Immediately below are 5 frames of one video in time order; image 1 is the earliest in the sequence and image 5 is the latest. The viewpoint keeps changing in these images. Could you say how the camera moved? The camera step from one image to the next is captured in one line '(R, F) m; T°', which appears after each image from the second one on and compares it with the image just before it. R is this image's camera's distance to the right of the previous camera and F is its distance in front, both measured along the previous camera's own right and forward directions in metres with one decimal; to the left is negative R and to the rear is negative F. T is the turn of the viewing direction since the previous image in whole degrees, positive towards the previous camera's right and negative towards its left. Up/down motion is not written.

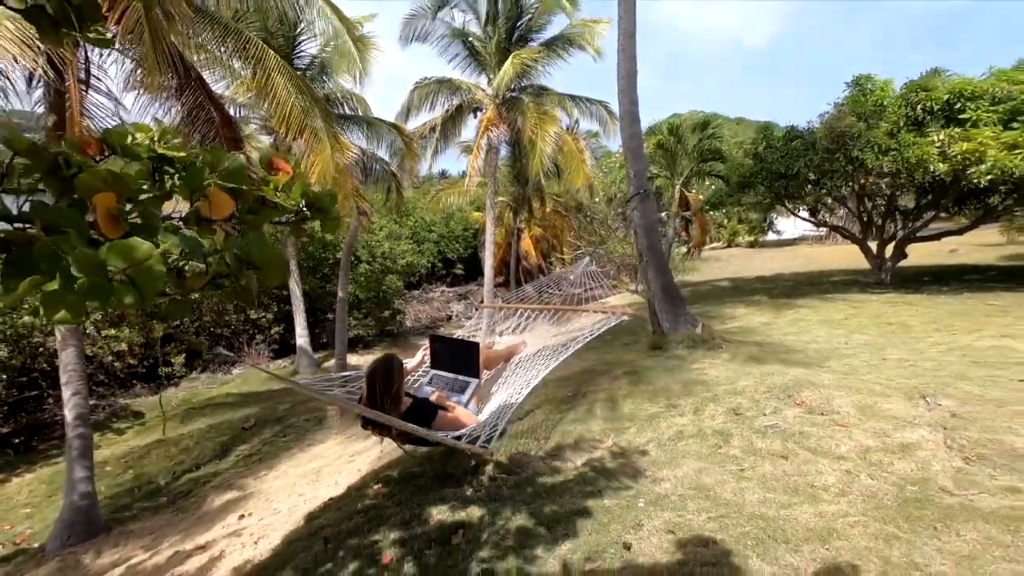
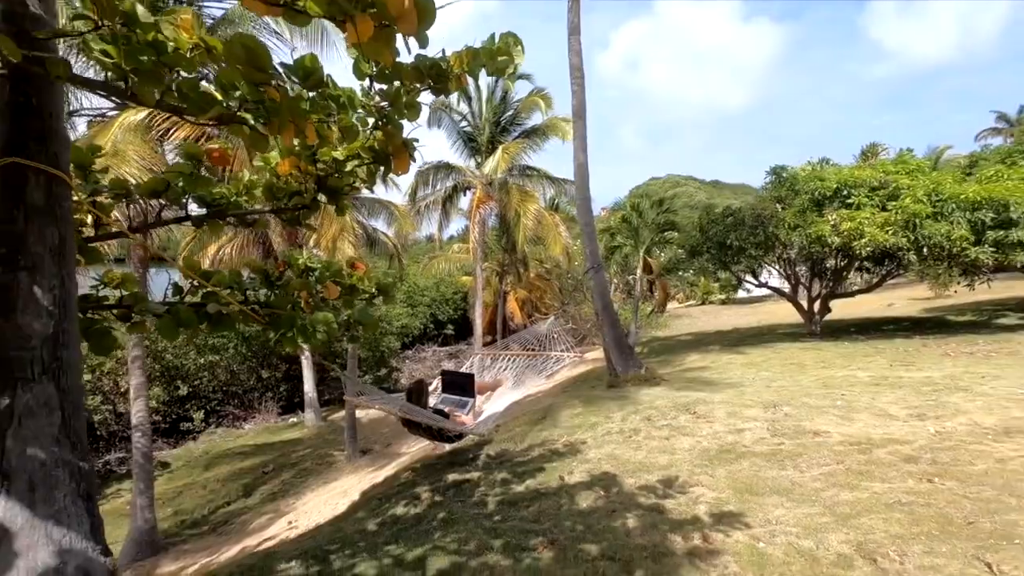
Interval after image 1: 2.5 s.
(0.0, -2.3) m; +1°
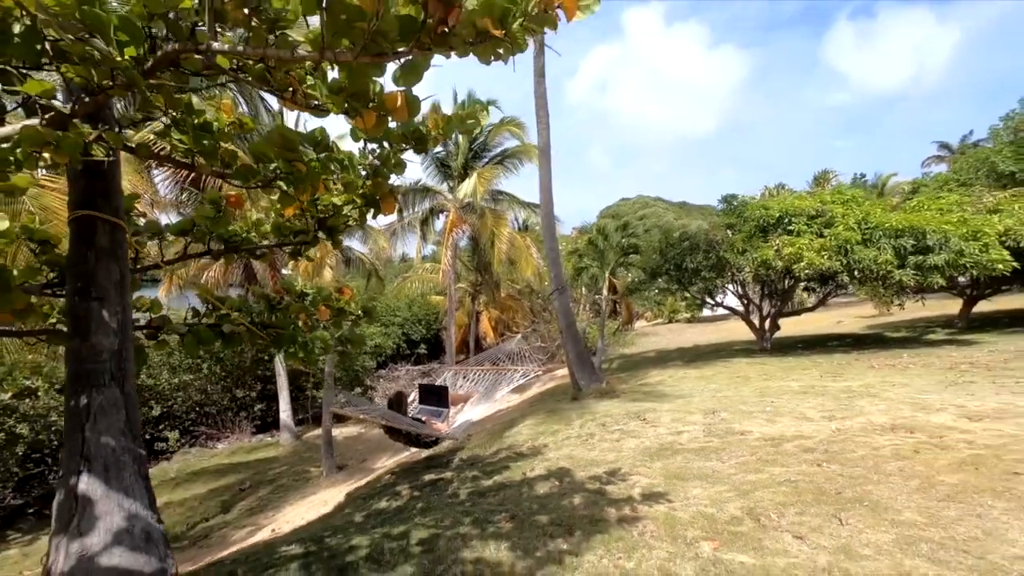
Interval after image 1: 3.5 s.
(0.0, -0.9) m; +3°
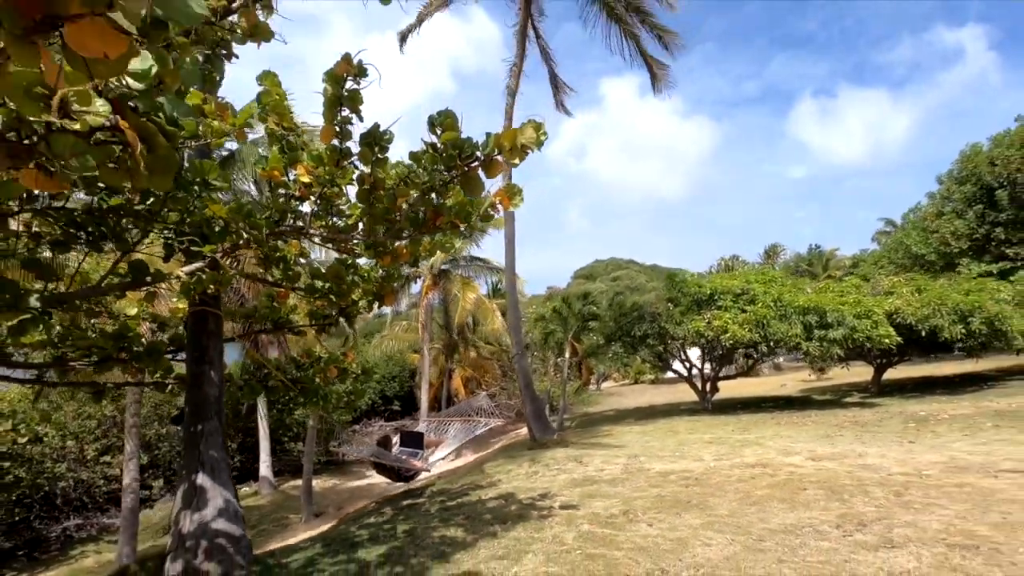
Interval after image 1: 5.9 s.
(+0.2, -2.2) m; +3°
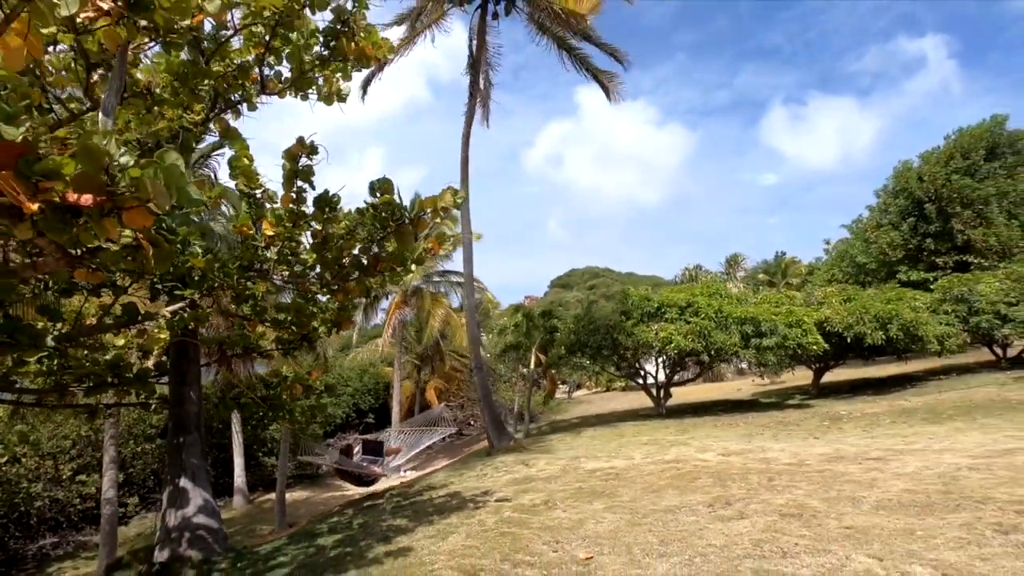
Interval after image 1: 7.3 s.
(+0.6, -1.2) m; +2°
